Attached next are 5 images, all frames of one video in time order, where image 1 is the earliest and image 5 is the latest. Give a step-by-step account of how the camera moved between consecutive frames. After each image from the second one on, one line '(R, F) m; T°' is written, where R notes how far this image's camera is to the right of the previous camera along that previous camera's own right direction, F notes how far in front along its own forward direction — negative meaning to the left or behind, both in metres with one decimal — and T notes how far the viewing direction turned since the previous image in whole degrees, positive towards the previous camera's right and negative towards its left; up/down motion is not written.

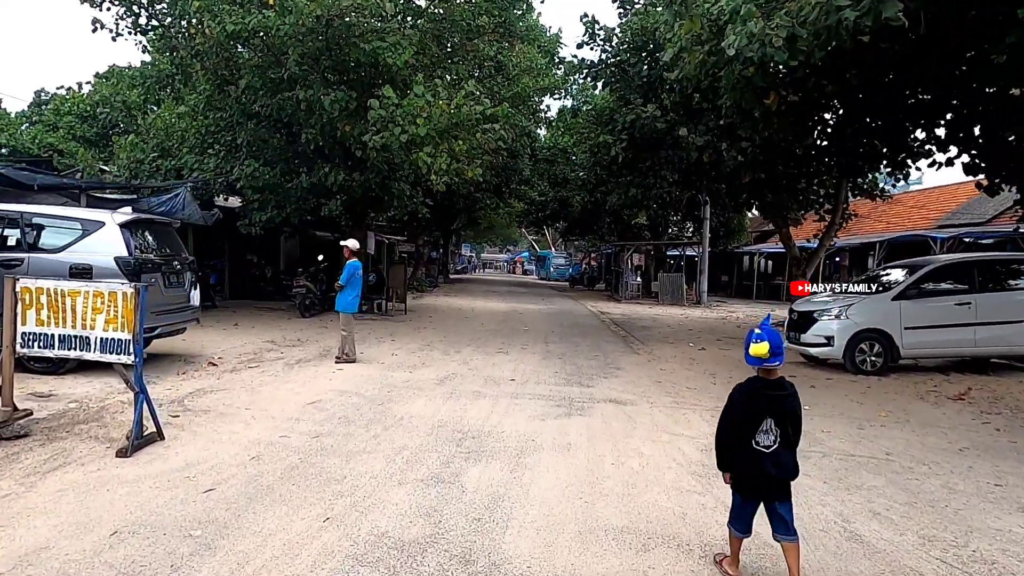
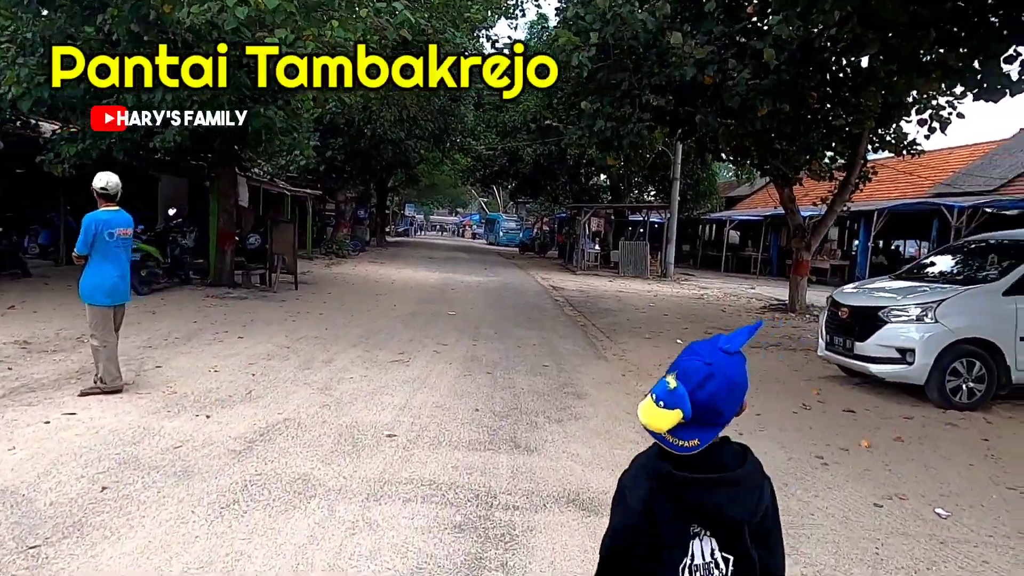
(+0.6, +4.3) m; +4°
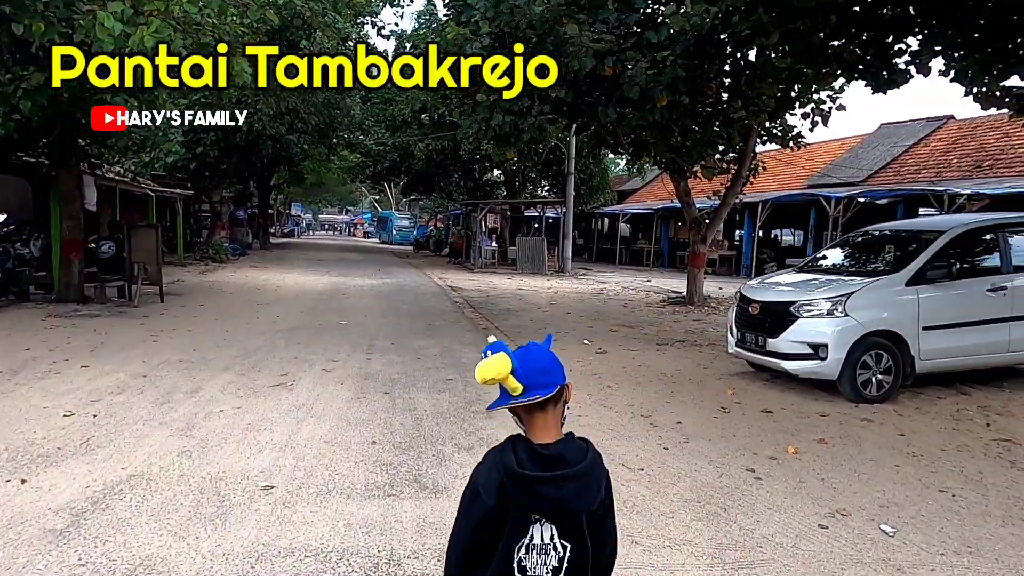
(0.0, +0.7) m; +9°
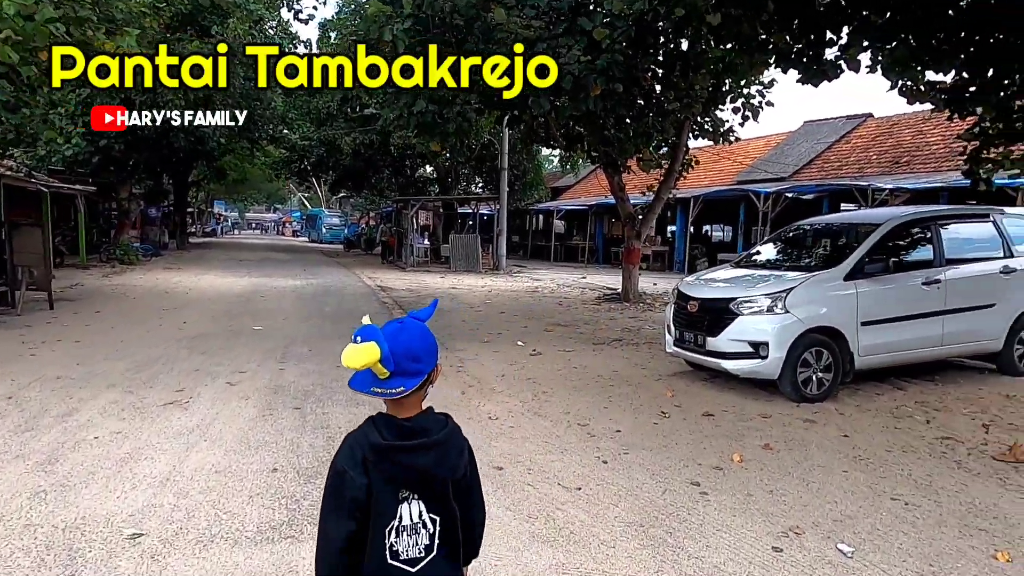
(+0.1, +0.6) m; +5°
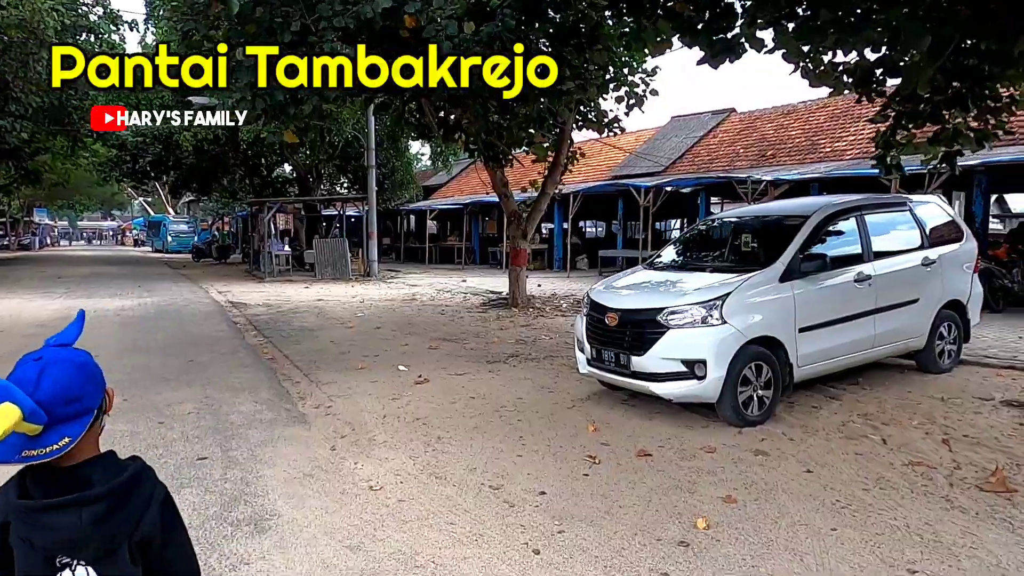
(-0.1, +1.5) m; +11°
